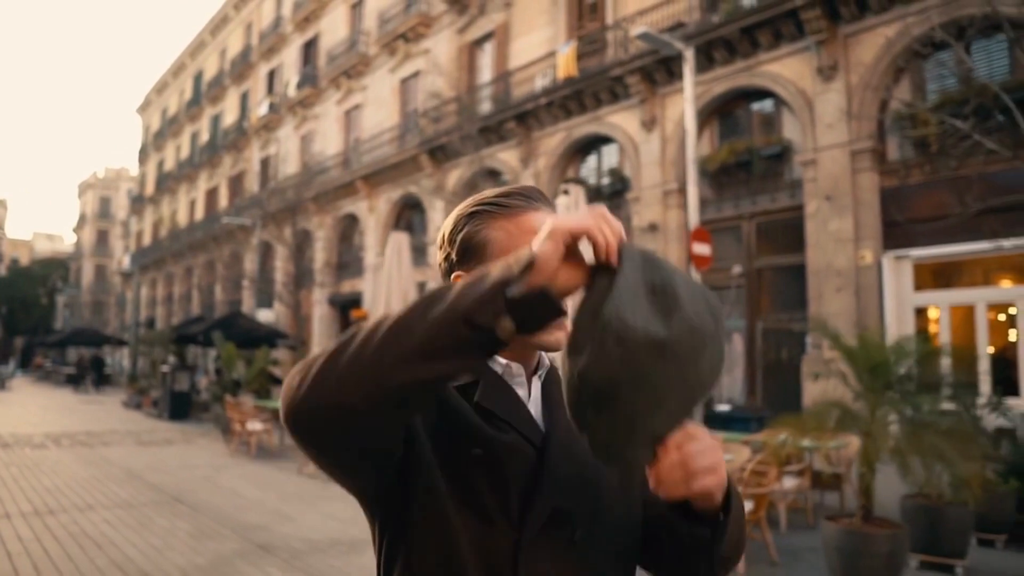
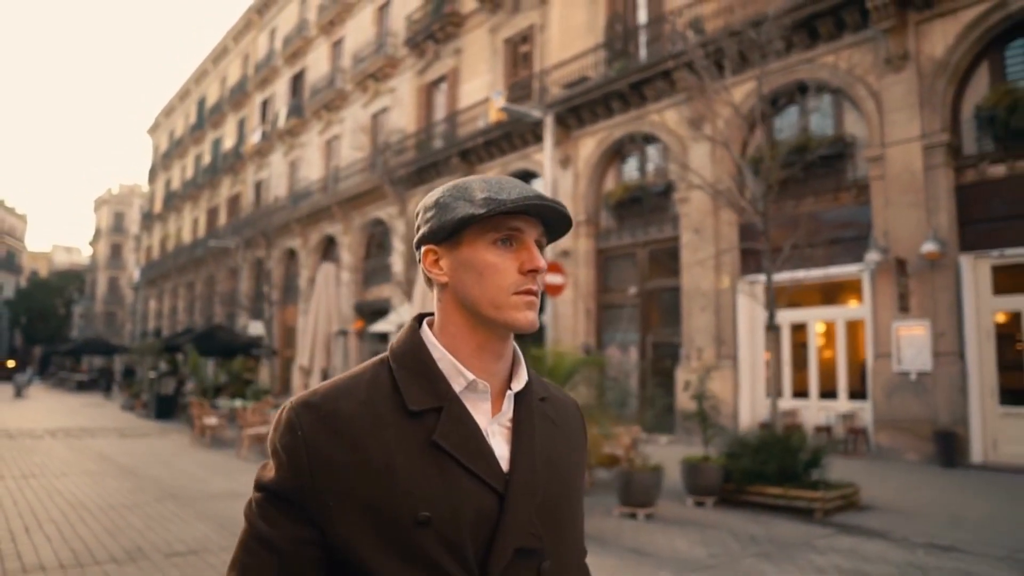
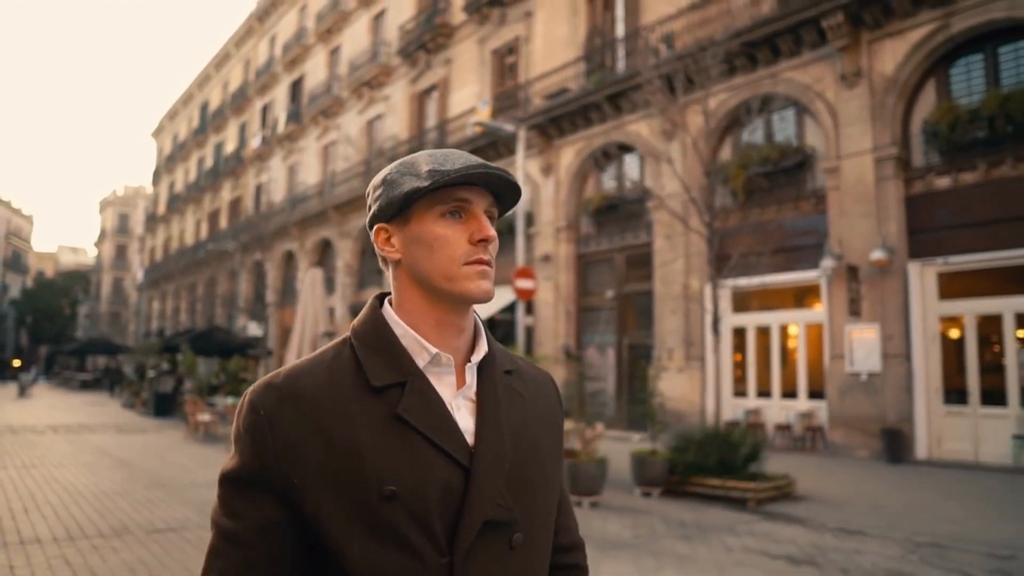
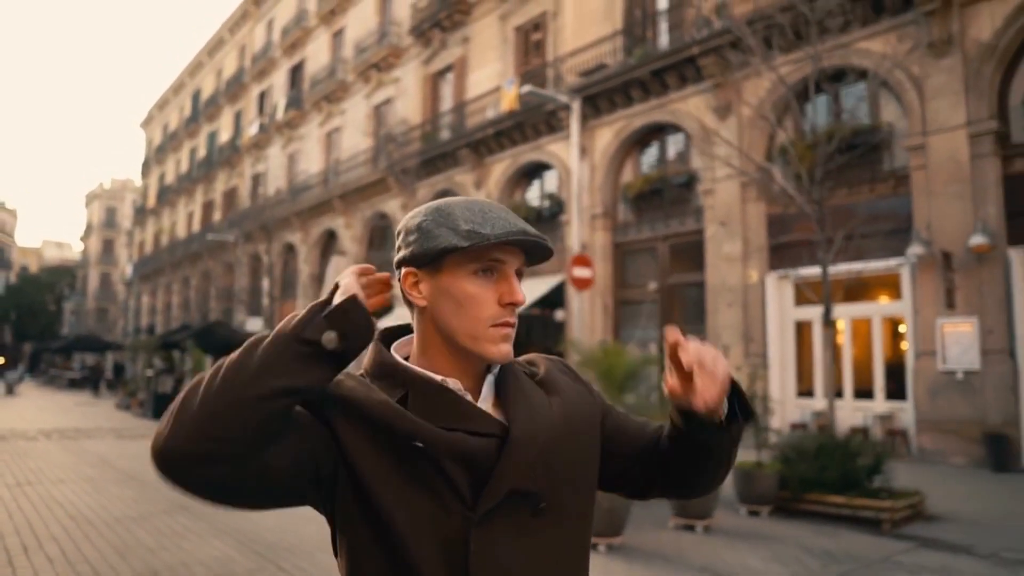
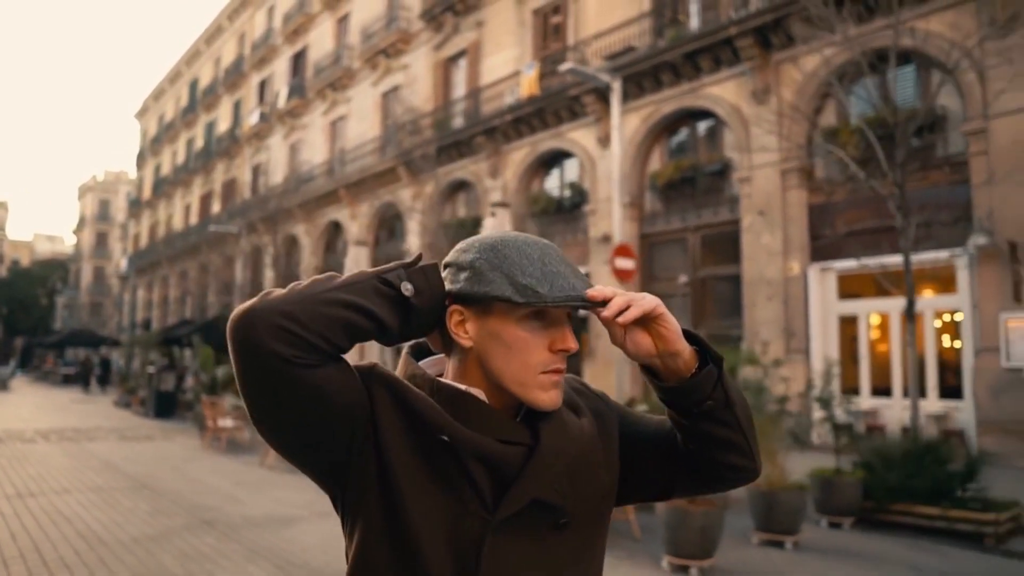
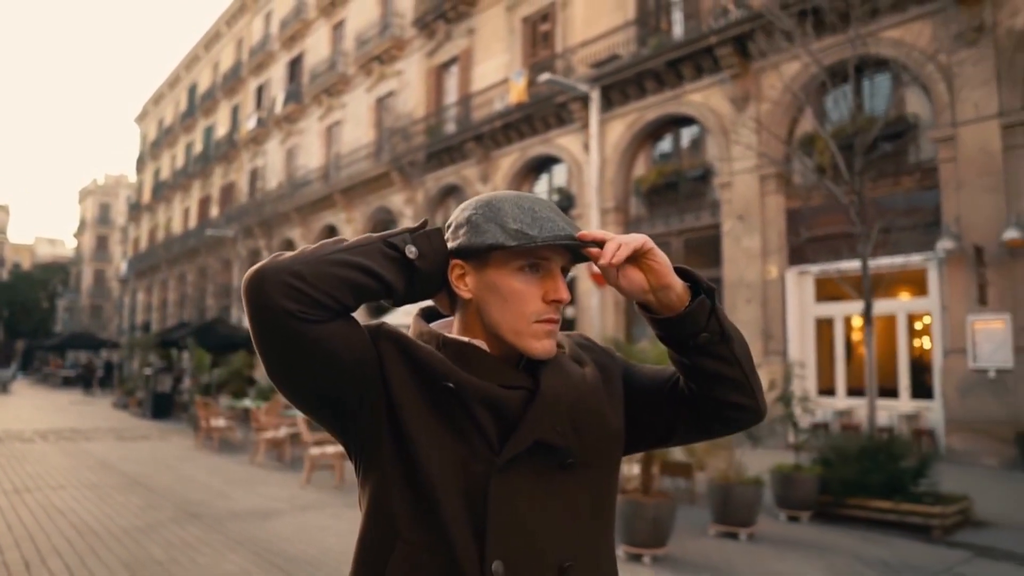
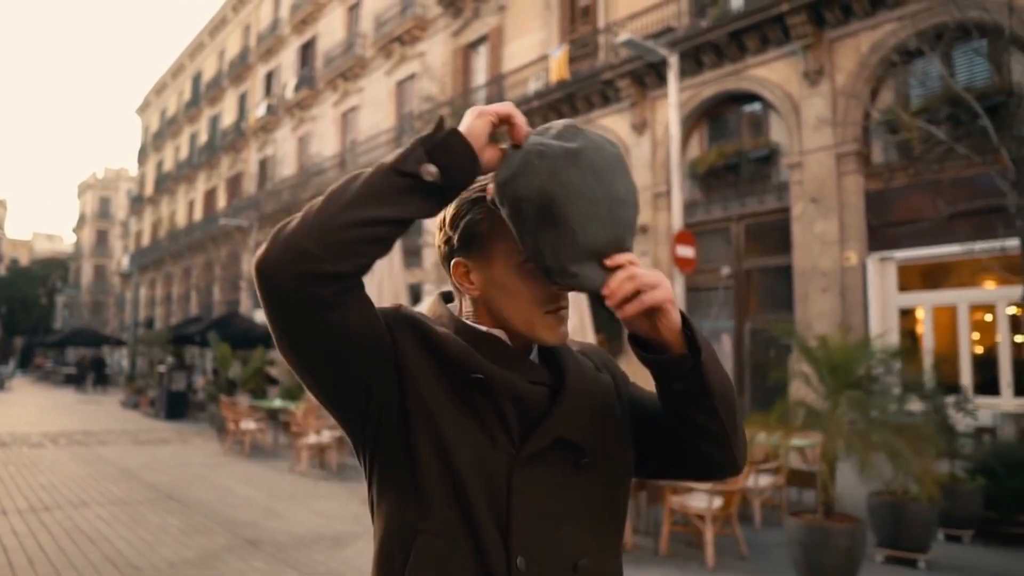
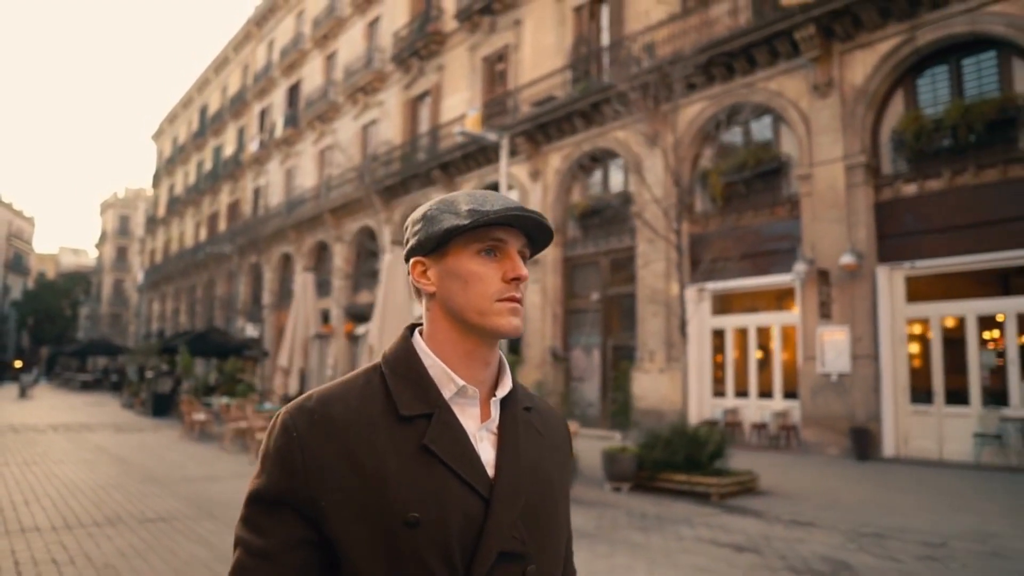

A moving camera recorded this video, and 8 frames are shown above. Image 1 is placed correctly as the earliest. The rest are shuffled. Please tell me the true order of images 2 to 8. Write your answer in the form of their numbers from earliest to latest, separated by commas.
7, 5, 6, 4, 2, 3, 8
